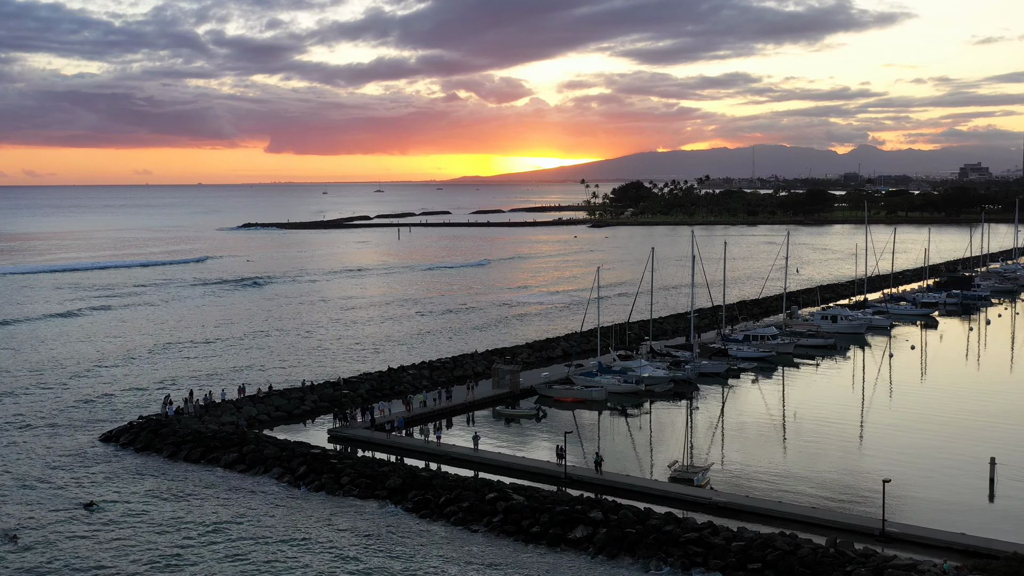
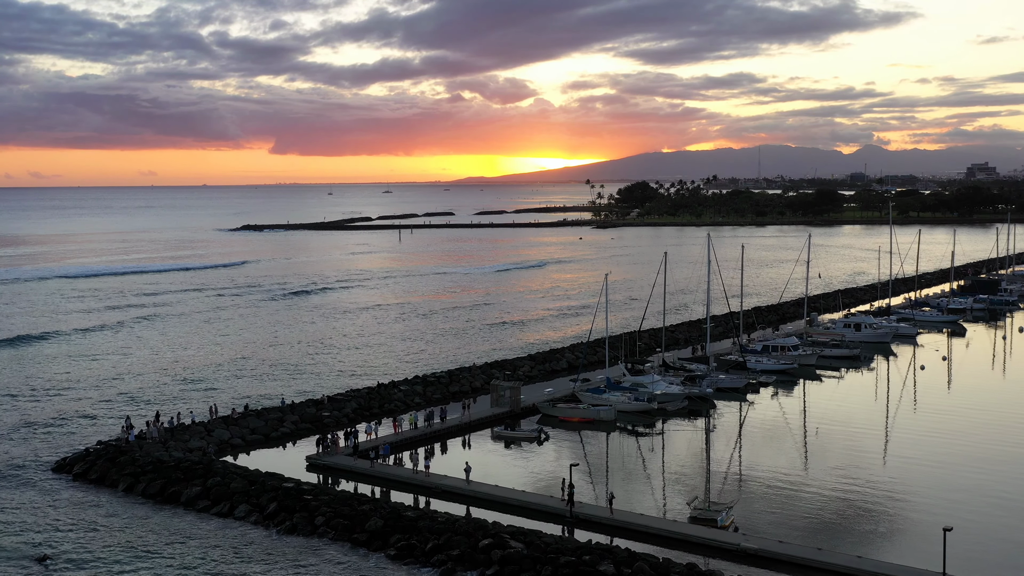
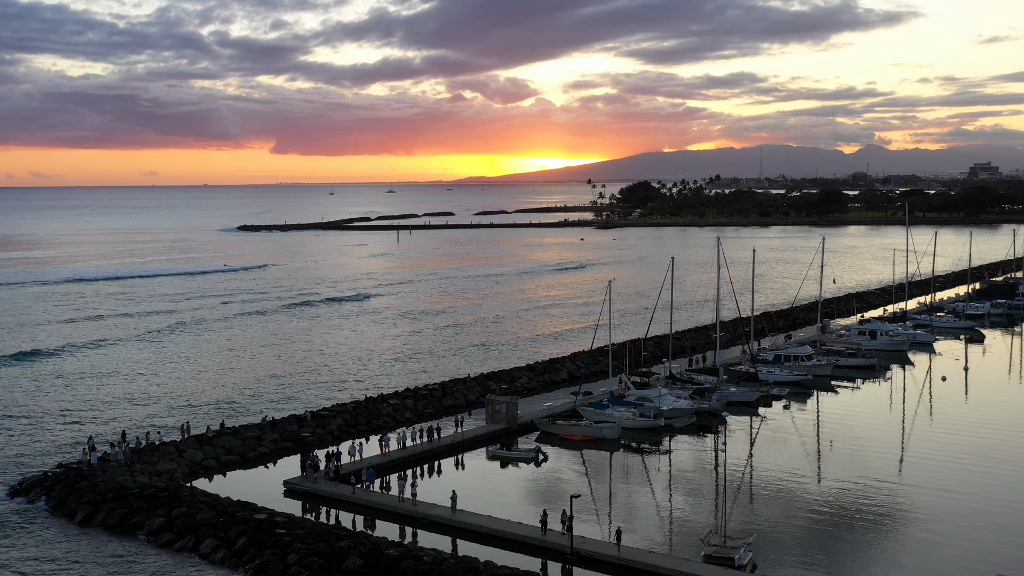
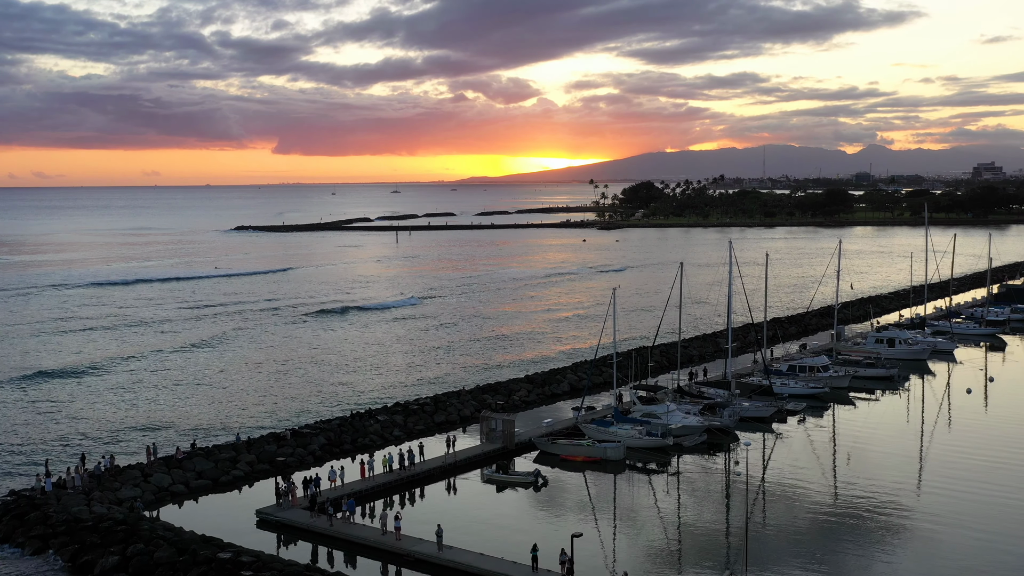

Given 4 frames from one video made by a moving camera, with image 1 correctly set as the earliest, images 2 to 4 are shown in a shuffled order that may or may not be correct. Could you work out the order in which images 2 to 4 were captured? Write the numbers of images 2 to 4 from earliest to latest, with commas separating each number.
2, 3, 4
